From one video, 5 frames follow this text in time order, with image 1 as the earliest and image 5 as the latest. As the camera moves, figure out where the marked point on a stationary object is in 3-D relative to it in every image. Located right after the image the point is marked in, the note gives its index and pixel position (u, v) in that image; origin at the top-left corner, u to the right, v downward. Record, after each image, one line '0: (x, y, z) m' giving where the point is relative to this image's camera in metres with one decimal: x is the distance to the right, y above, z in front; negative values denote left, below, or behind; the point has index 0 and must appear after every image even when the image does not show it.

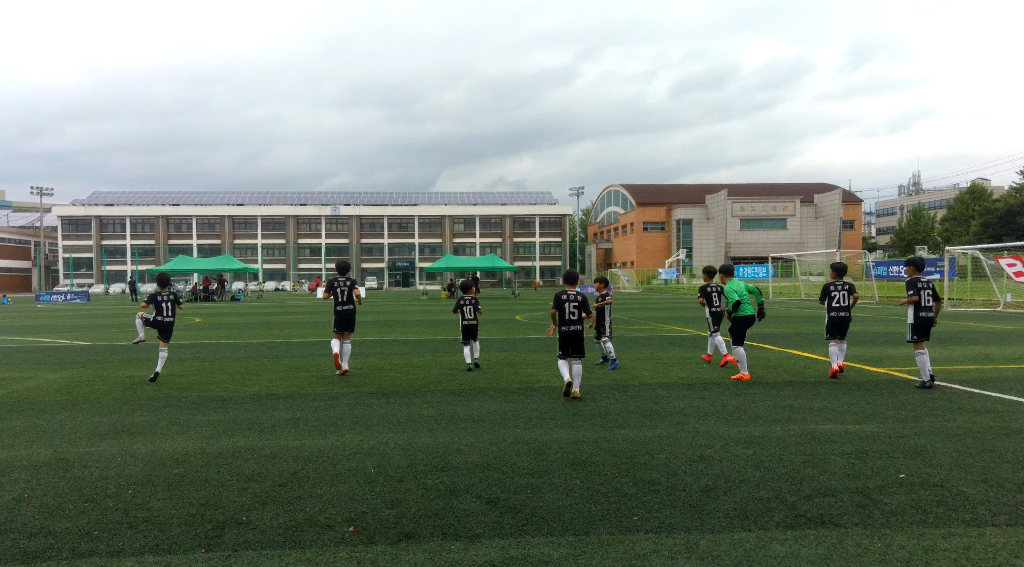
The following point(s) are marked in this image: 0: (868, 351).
0: (+6.0, -1.1, +12.8) m
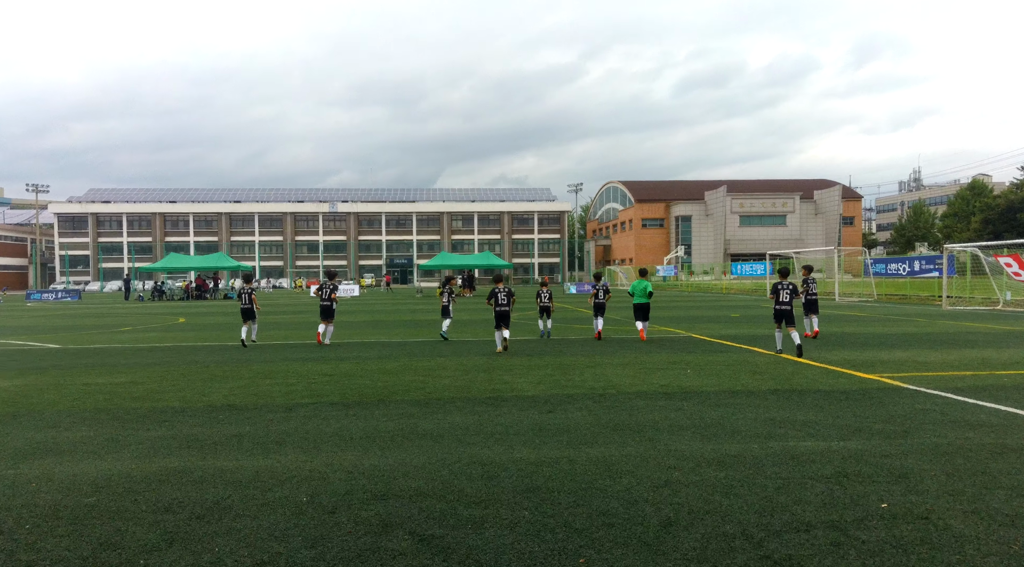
0: (+5.6, -1.1, +12.4) m
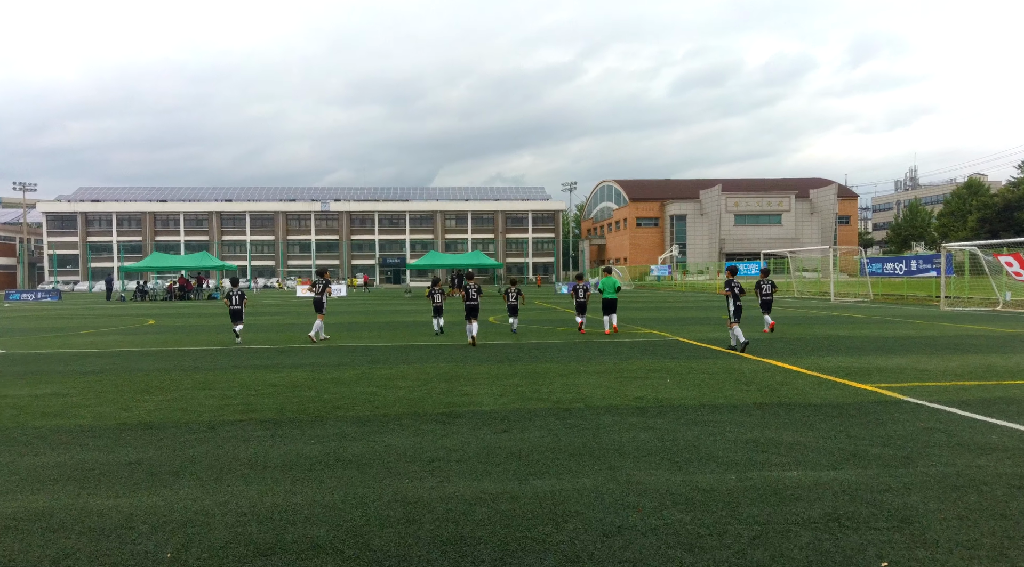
0: (+5.2, -1.2, +11.5) m
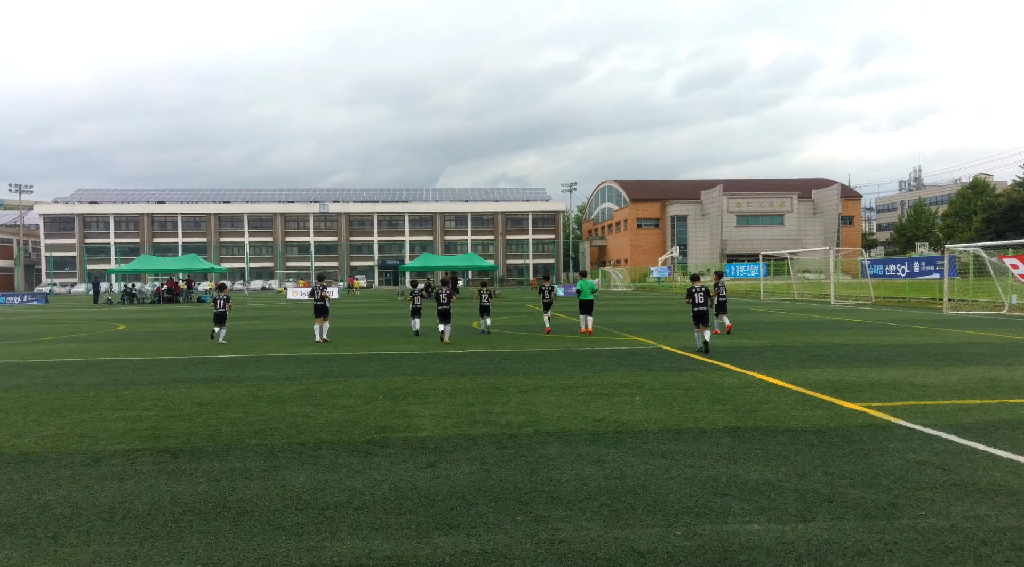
0: (+4.7, -1.2, +10.6) m
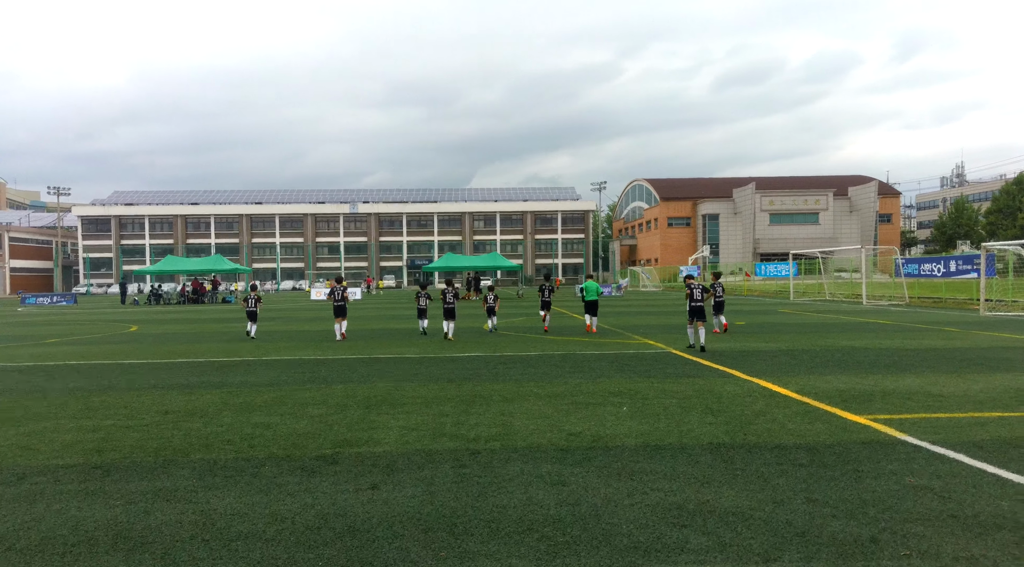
0: (+4.5, -1.3, +9.9) m
